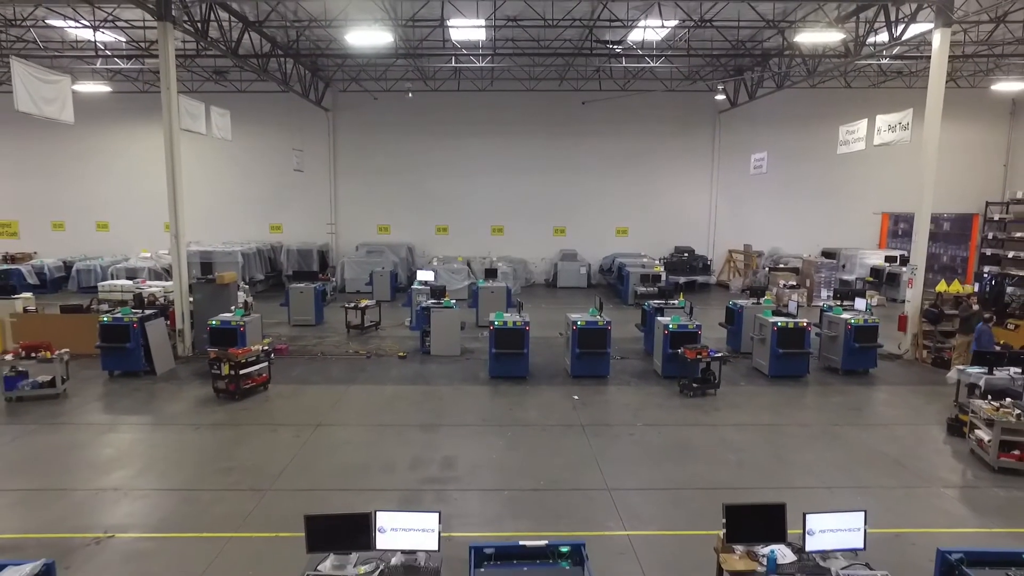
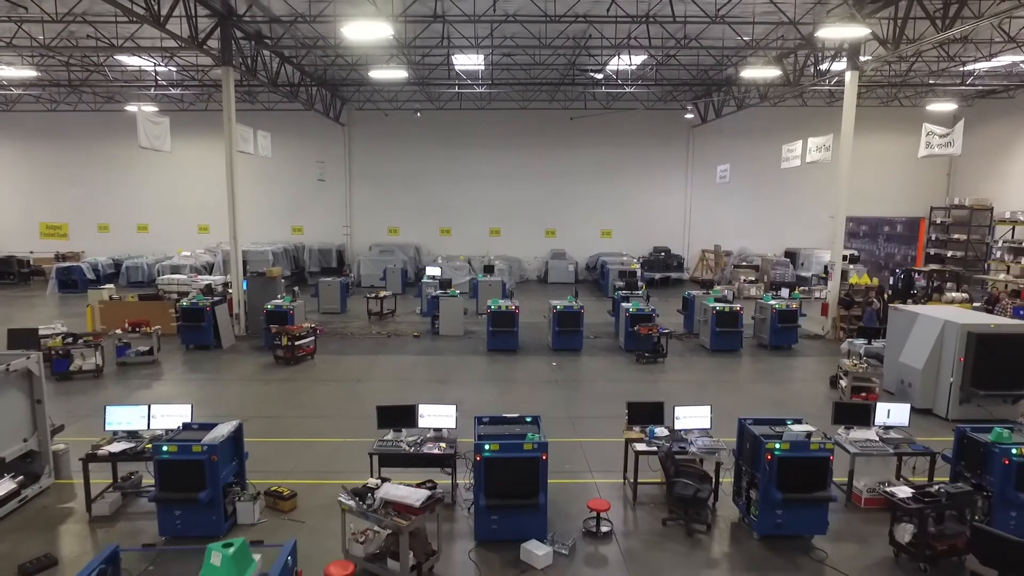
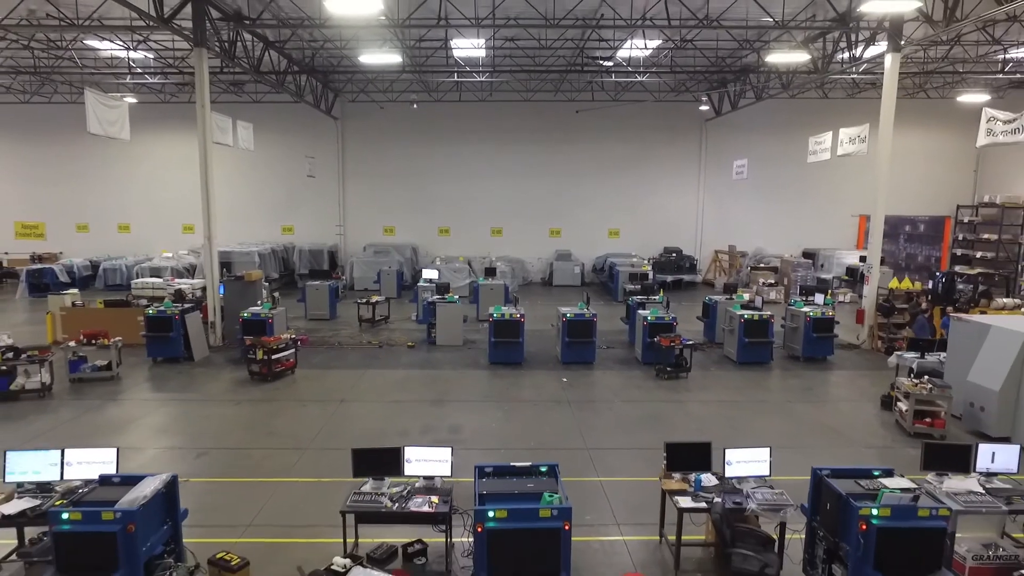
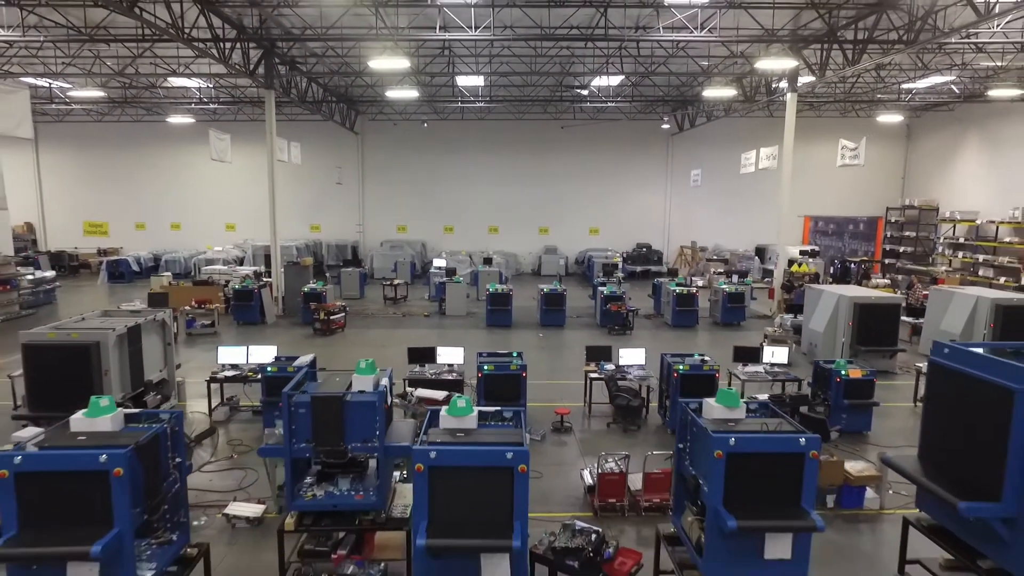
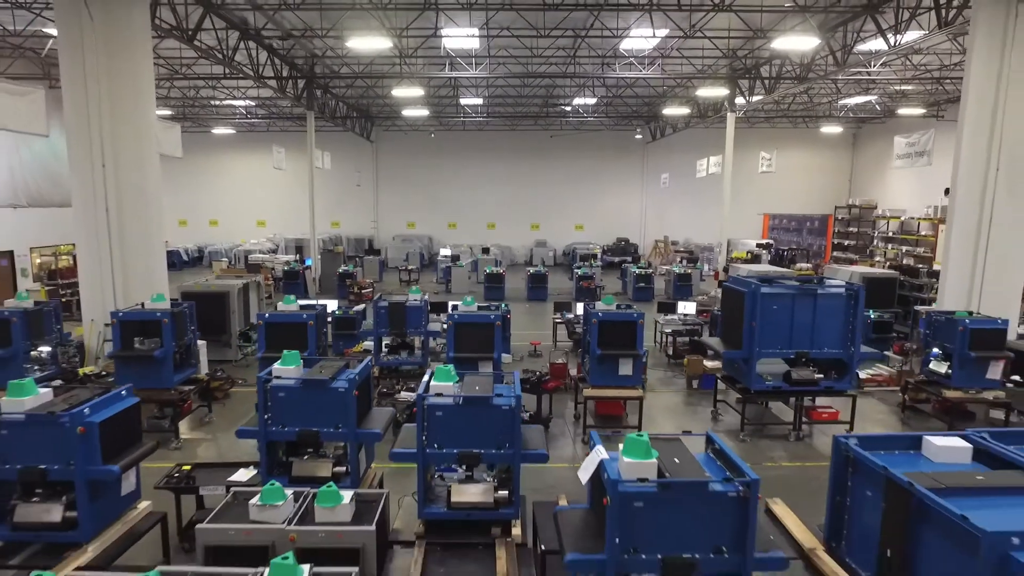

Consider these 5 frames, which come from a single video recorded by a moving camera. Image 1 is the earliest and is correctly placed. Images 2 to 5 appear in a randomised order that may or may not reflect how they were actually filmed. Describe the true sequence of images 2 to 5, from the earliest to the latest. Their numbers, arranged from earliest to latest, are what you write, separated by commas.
3, 2, 4, 5
